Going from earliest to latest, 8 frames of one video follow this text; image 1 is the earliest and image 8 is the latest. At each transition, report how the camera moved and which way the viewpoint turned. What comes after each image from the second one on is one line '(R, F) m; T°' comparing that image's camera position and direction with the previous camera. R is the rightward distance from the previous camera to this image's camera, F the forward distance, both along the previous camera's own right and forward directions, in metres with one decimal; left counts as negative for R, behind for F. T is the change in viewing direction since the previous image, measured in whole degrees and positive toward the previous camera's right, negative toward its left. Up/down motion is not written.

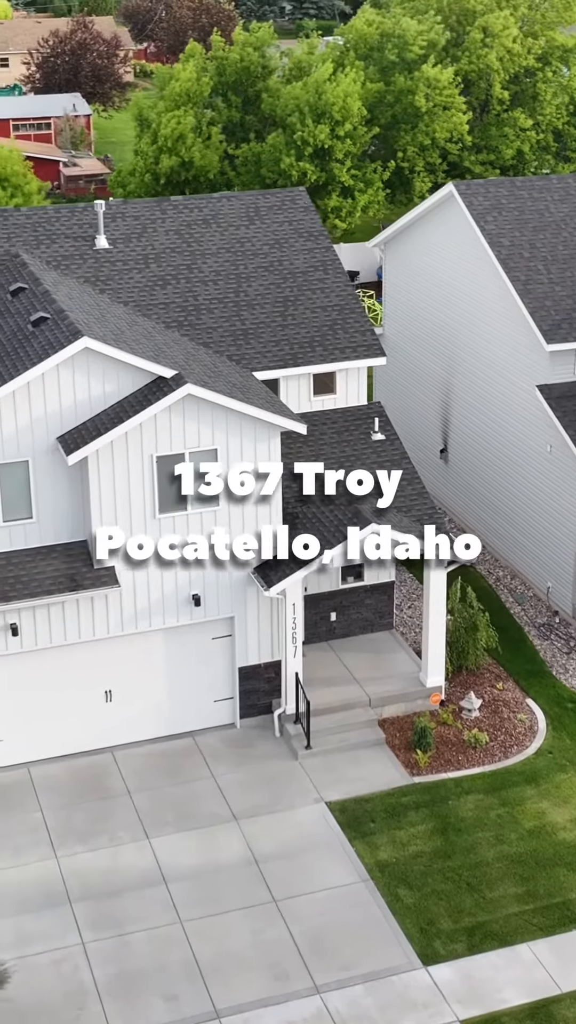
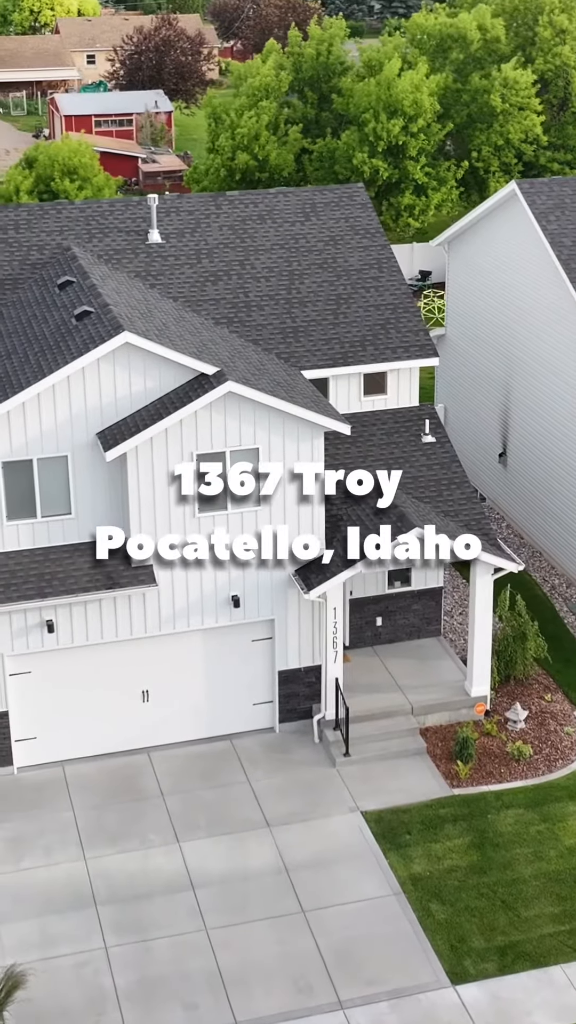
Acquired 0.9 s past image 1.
(+0.6, +0.5) m; -3°
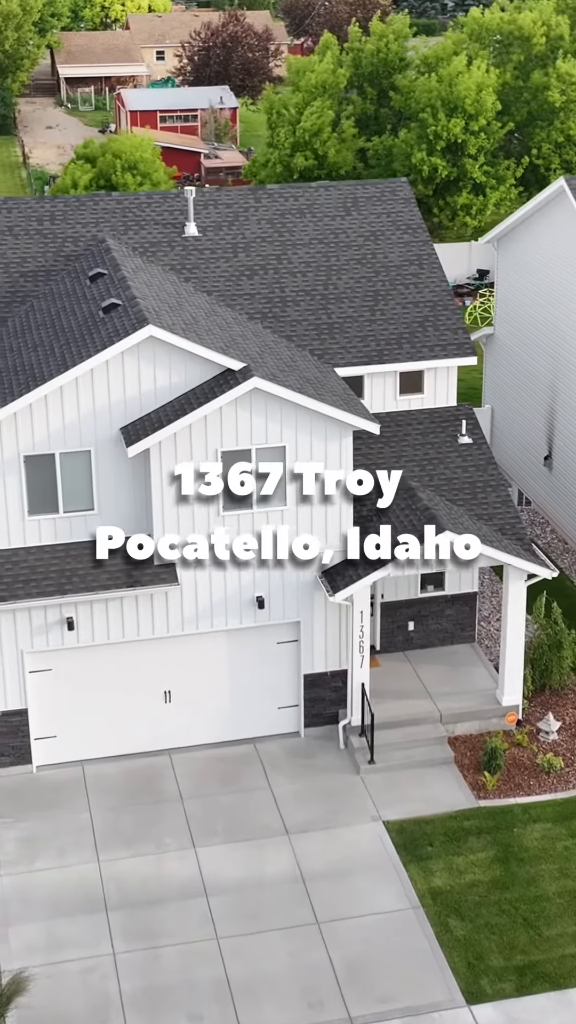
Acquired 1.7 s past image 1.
(+0.6, +0.5) m; -3°
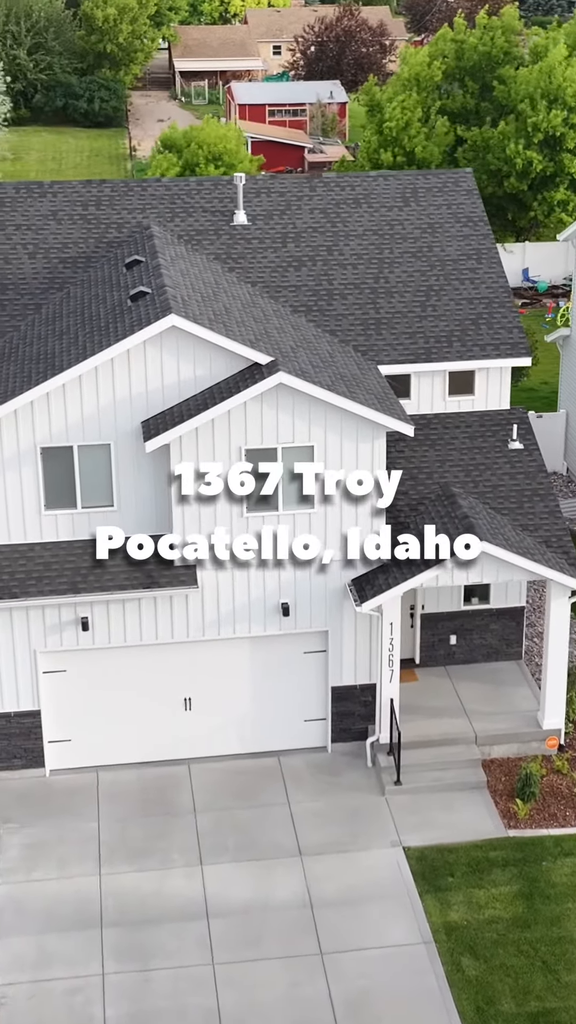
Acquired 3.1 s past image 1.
(+1.2, +1.2) m; -4°
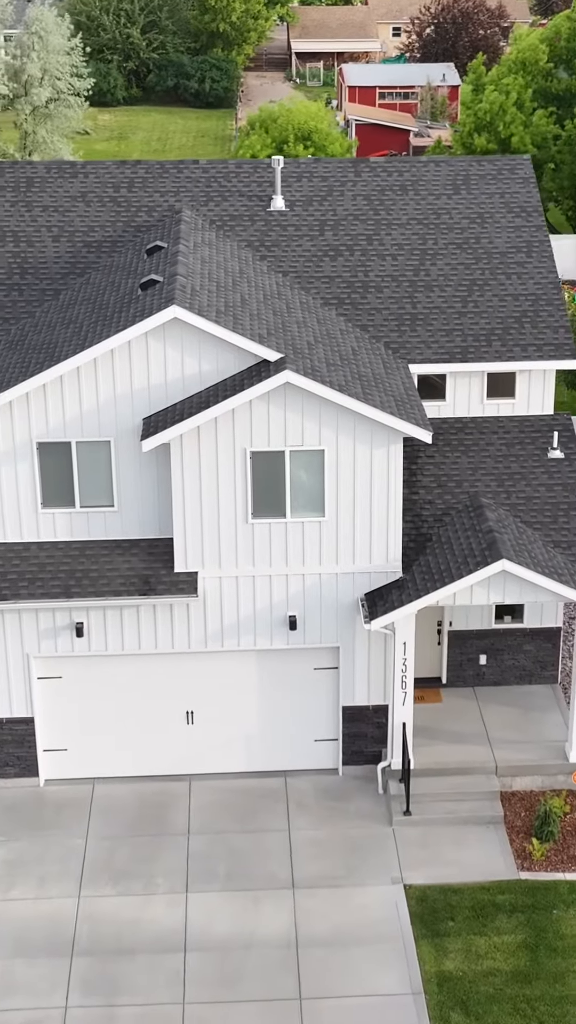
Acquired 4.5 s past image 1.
(+1.4, +1.4) m; -5°
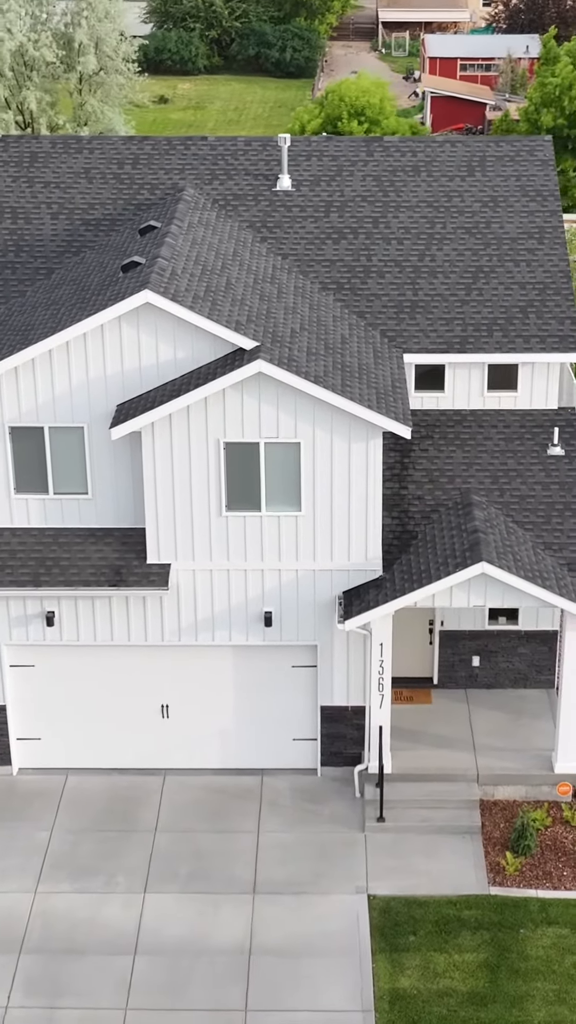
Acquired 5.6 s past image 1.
(+1.4, +0.7) m; -3°
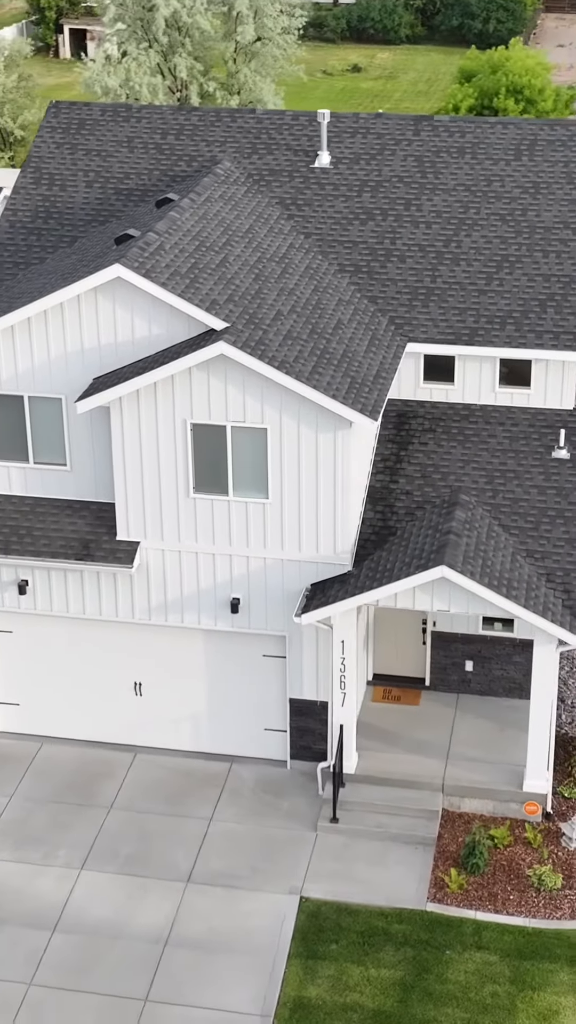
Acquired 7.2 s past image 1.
(+3.0, +0.7) m; -8°
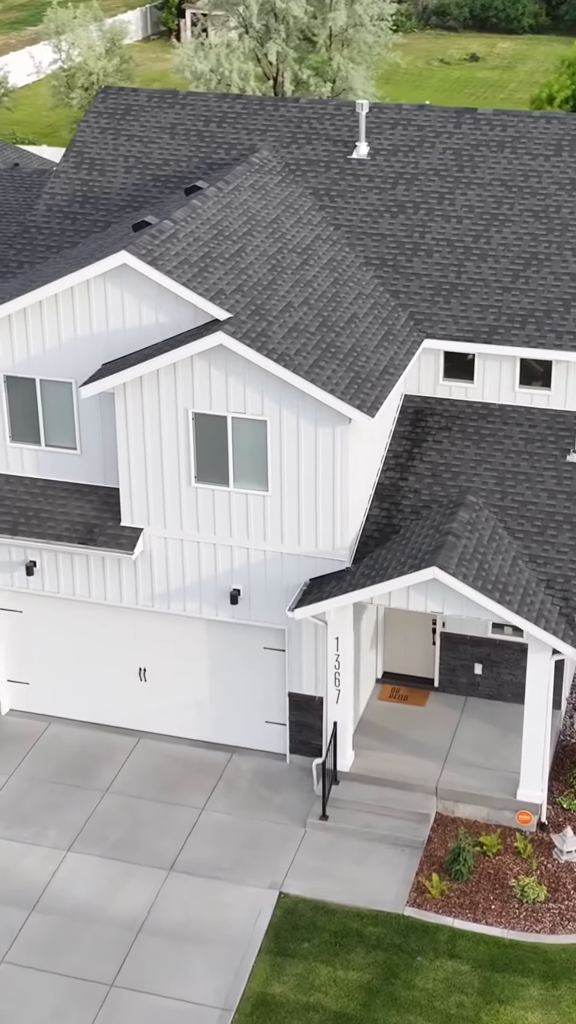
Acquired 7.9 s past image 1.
(+1.5, +0.2) m; -5°
